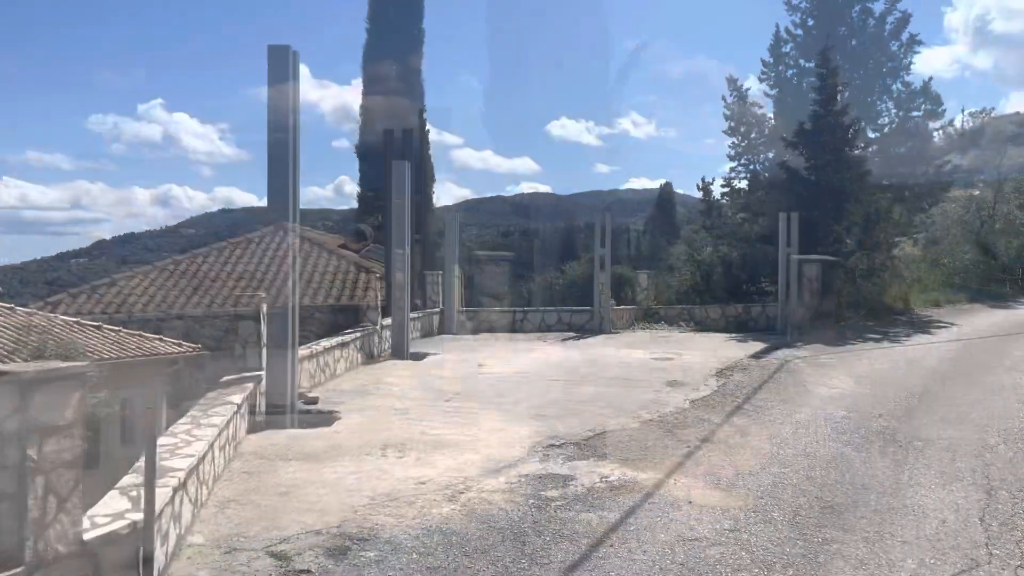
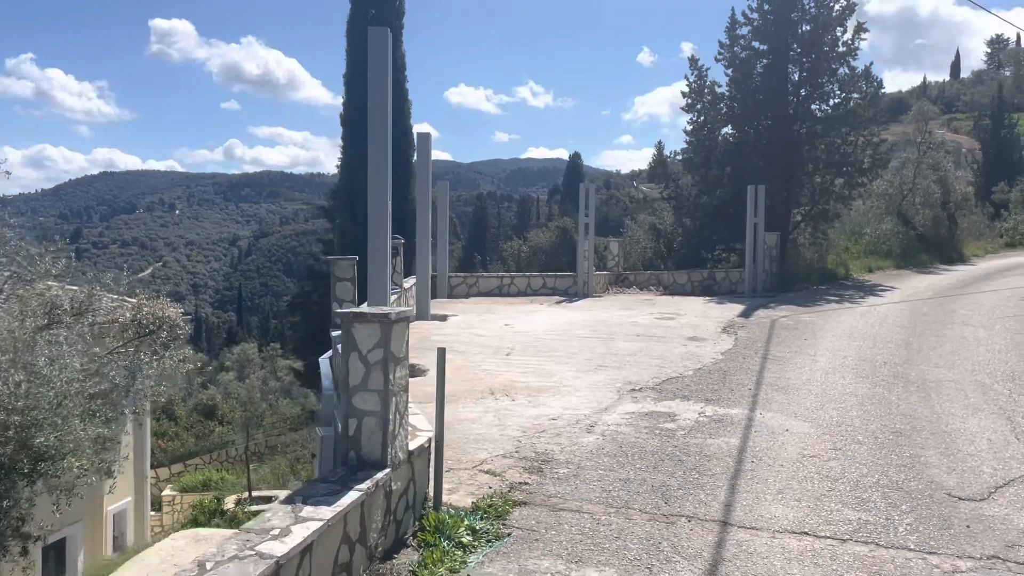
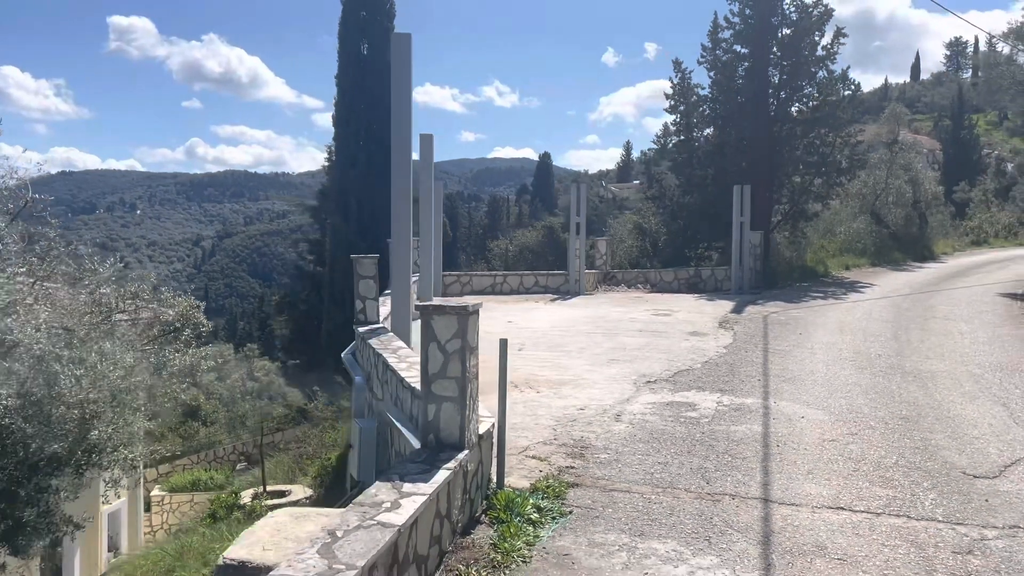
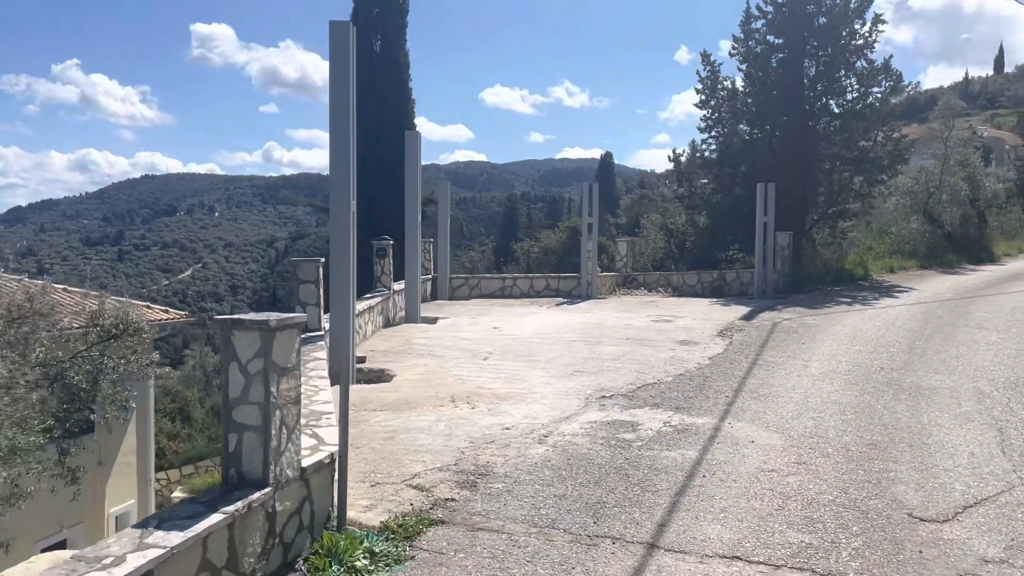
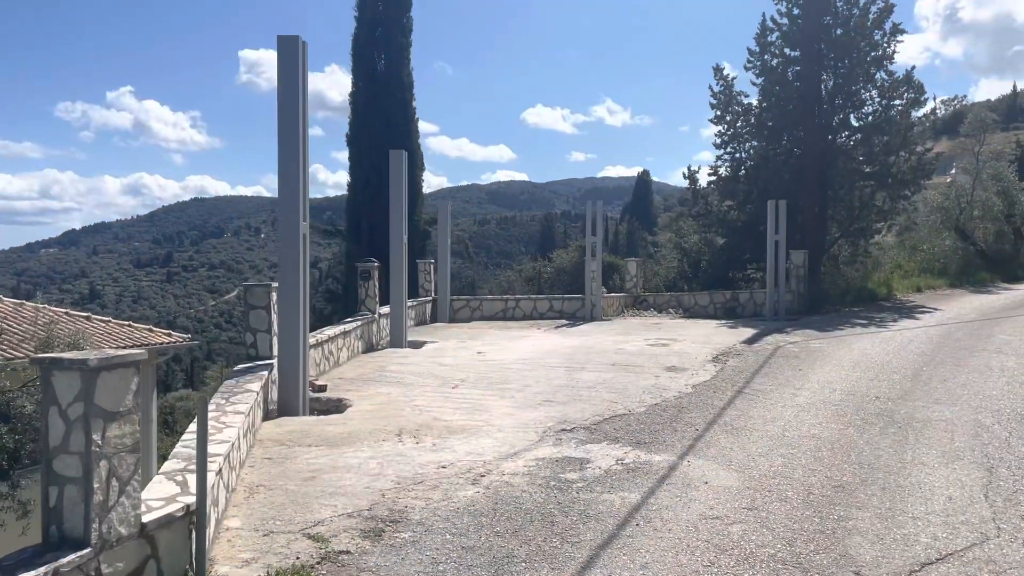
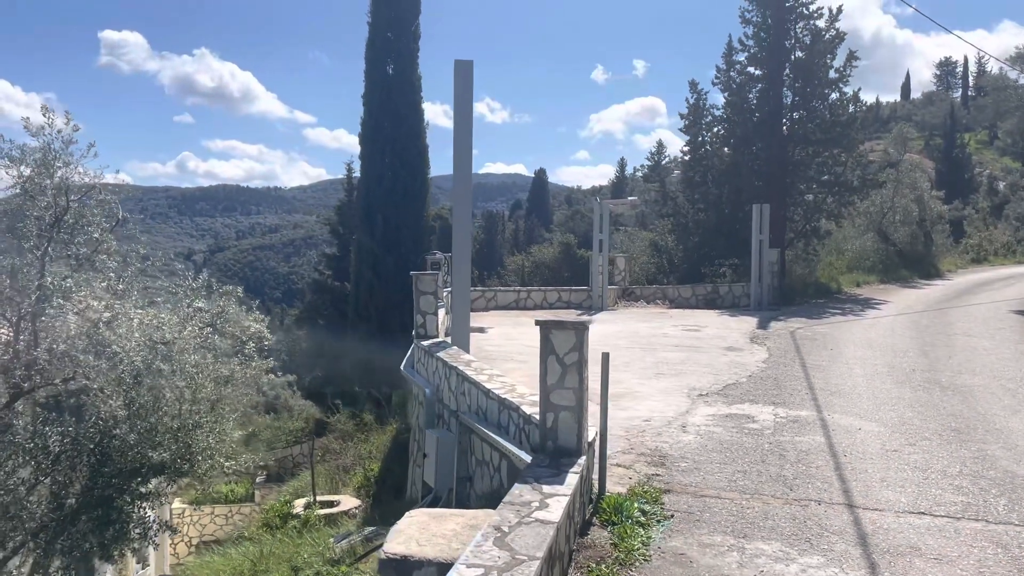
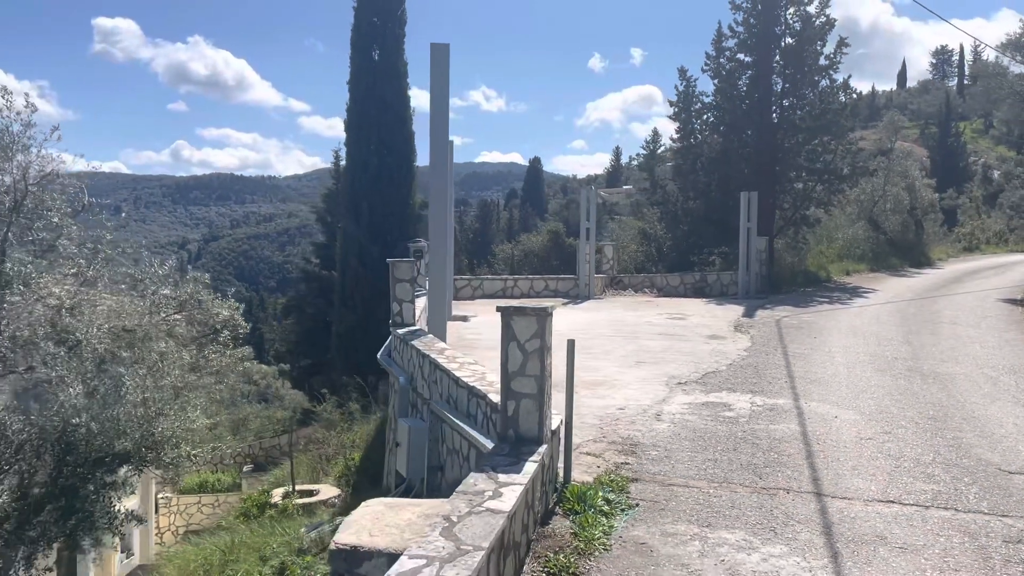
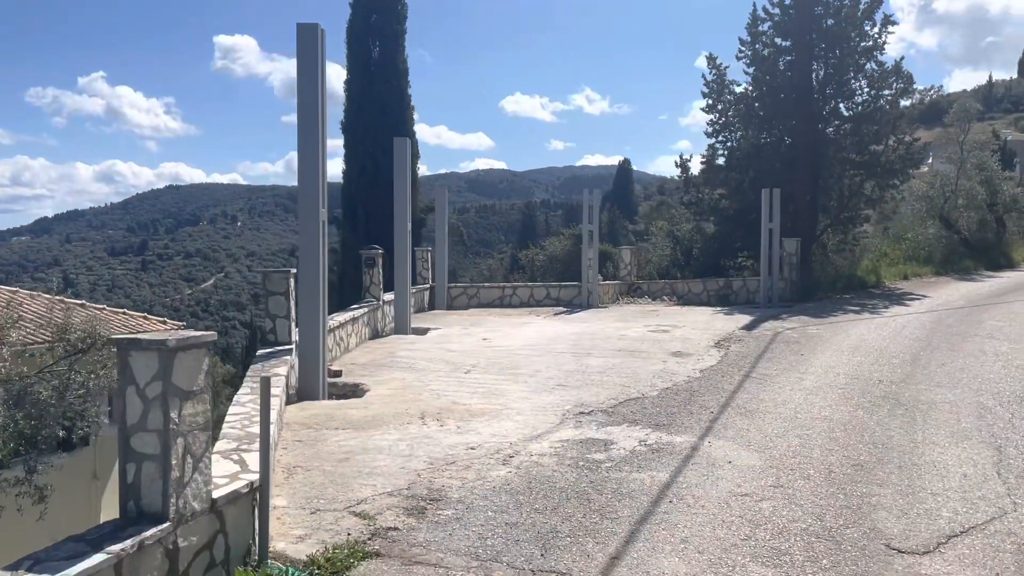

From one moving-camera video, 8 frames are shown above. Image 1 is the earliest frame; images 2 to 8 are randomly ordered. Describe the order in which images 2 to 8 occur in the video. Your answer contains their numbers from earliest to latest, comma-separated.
5, 8, 4, 2, 3, 7, 6
